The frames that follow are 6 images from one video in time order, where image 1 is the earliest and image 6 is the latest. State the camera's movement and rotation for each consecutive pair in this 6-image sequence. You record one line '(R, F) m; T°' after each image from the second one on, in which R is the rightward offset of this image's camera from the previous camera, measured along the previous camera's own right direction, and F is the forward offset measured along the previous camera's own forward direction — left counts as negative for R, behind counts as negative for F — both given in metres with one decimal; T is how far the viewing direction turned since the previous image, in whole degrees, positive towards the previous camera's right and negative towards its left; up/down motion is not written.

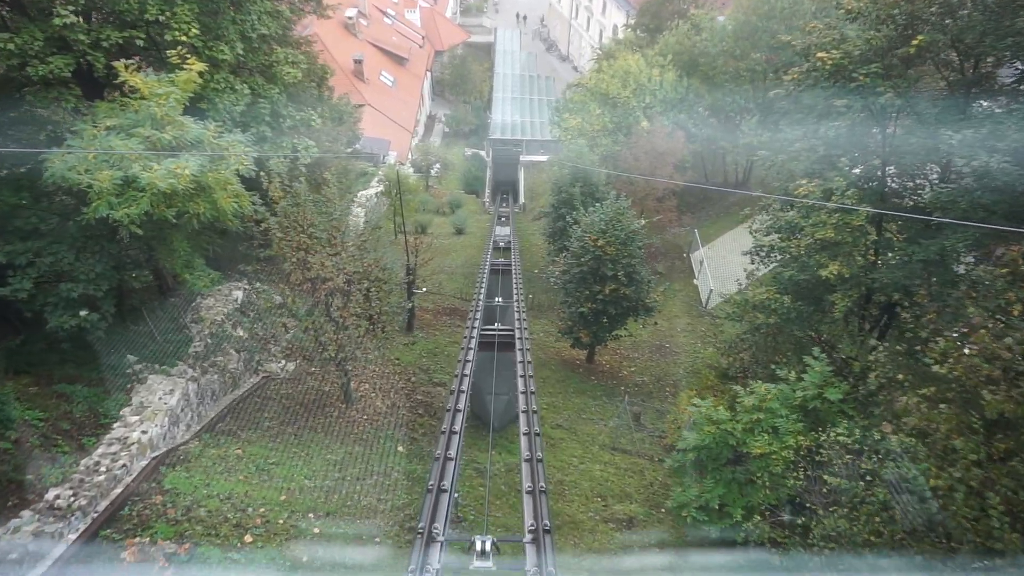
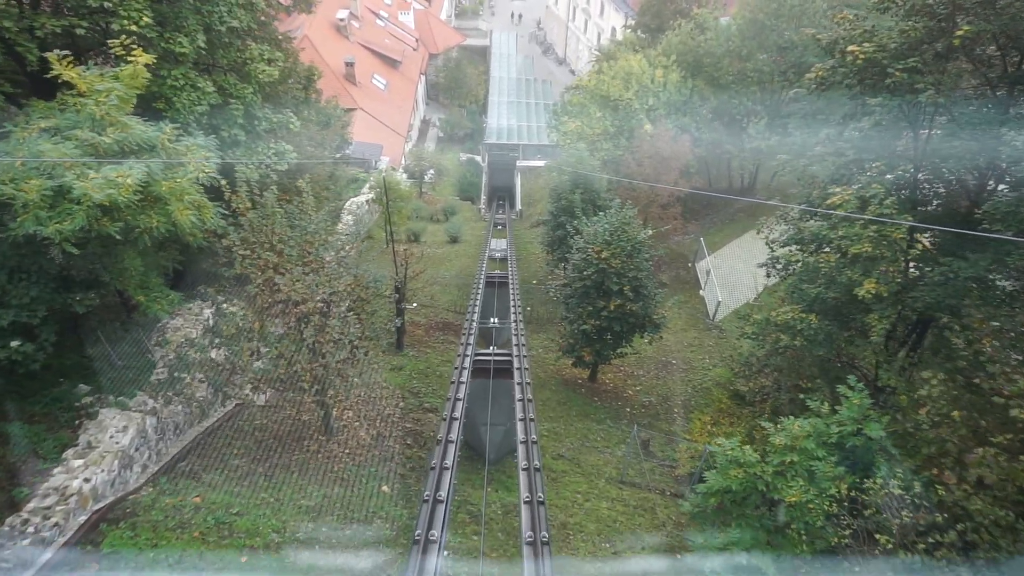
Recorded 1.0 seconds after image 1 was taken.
(0.0, +1.1) m; 0°
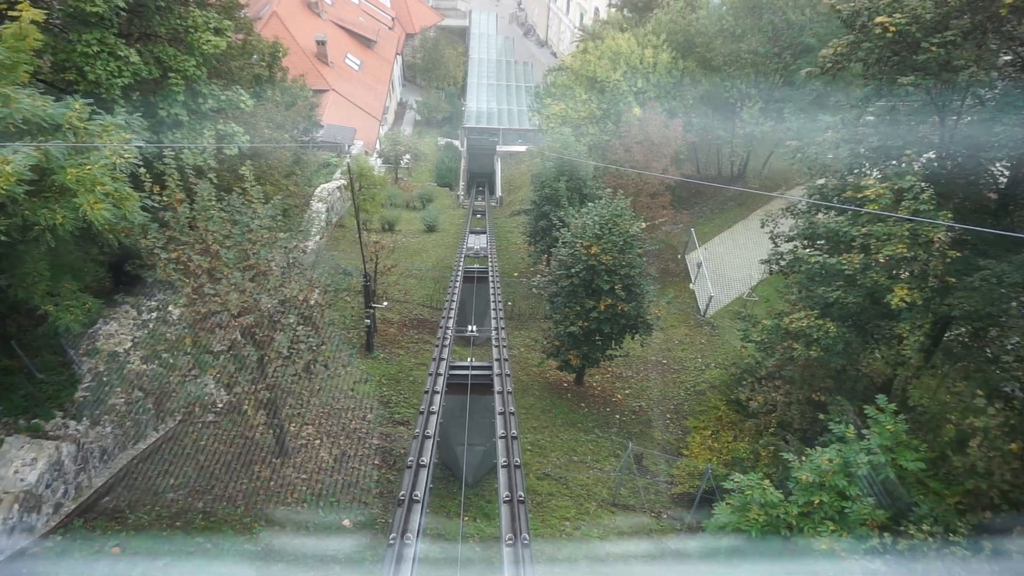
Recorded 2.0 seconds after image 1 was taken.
(0.0, +1.3) m; +2°
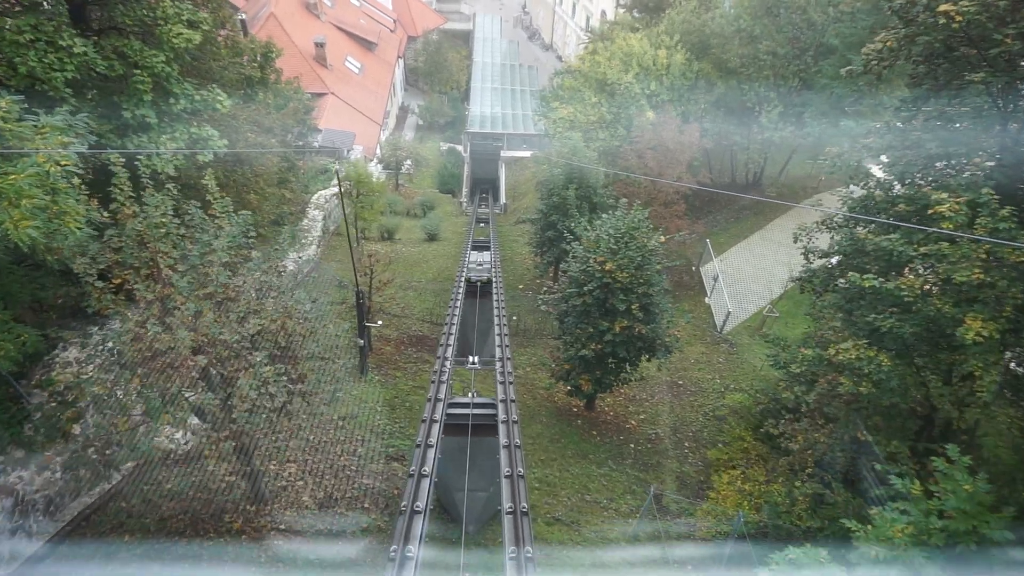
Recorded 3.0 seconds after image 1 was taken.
(0.0, +1.1) m; 0°
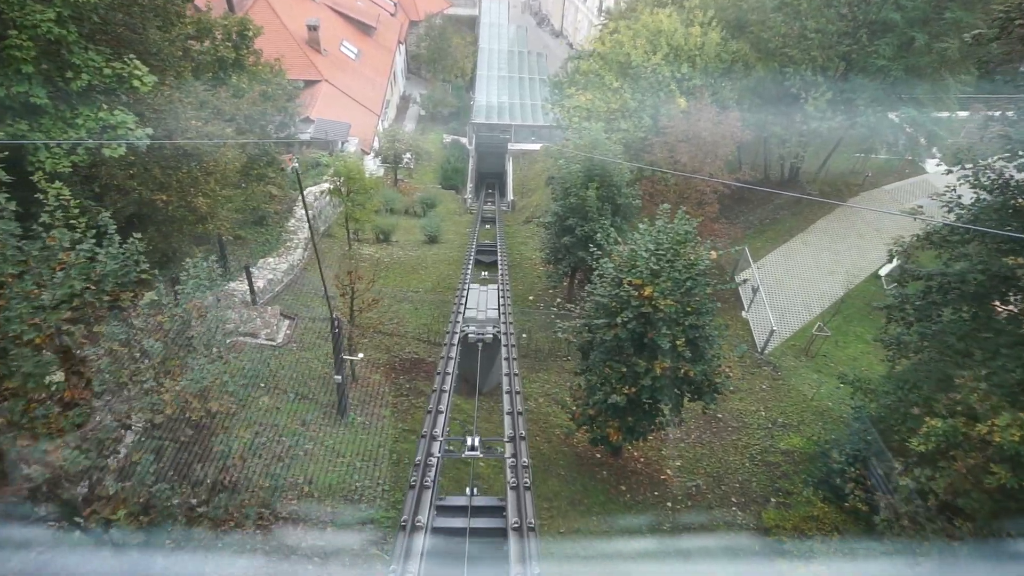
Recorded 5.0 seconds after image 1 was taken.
(-0.1, +2.4) m; 0°
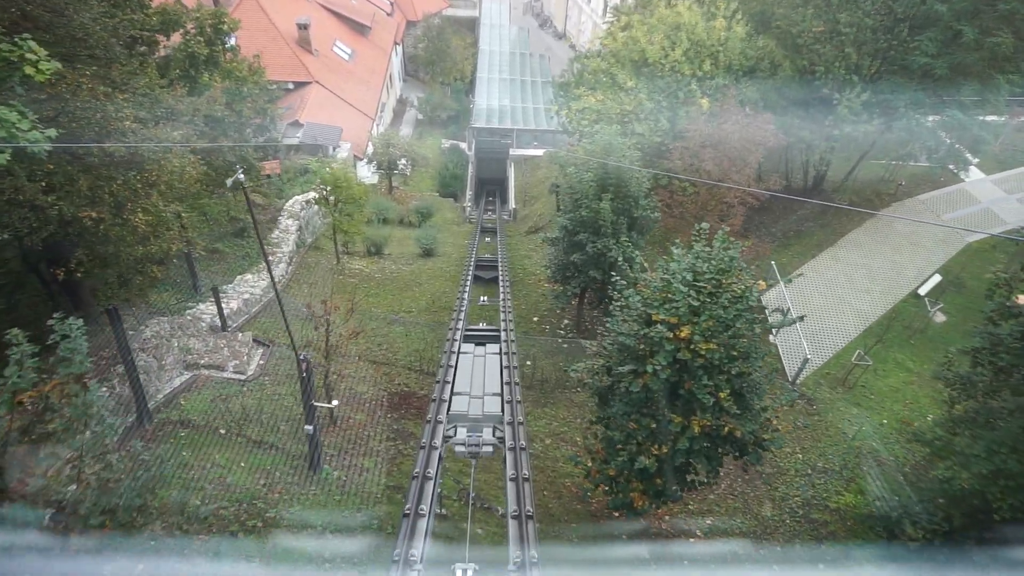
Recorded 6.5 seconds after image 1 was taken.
(0.0, +1.7) m; 0°
